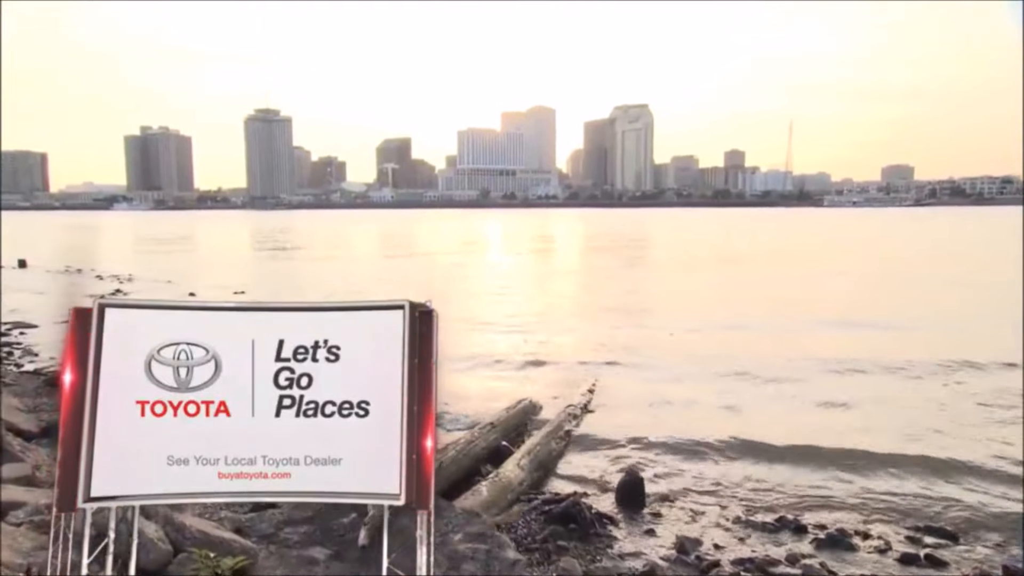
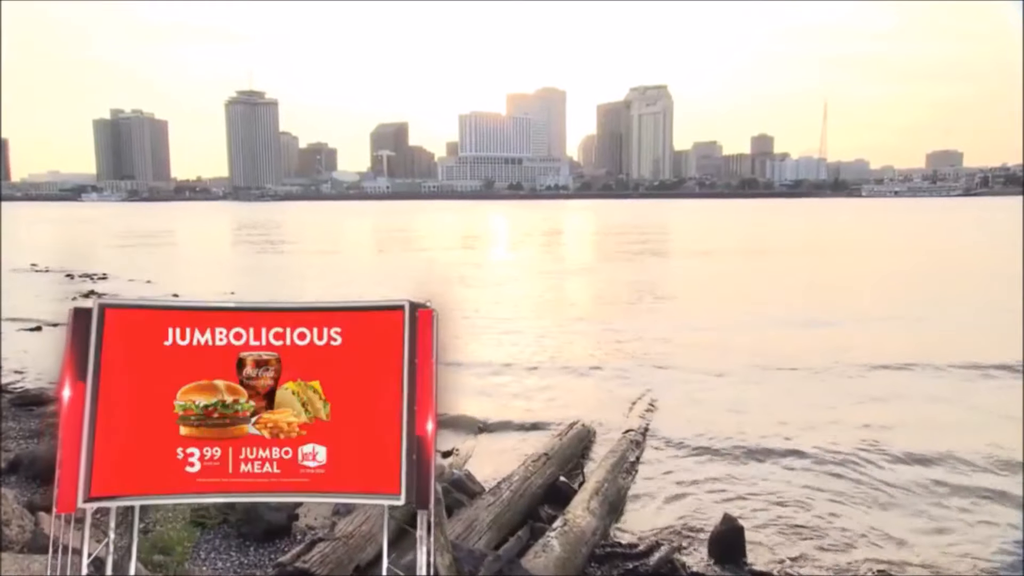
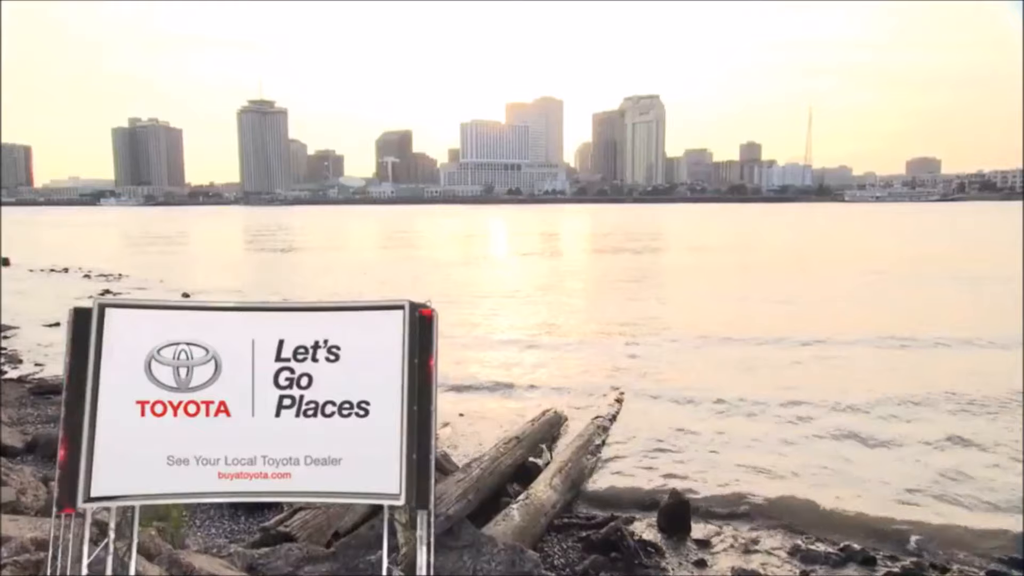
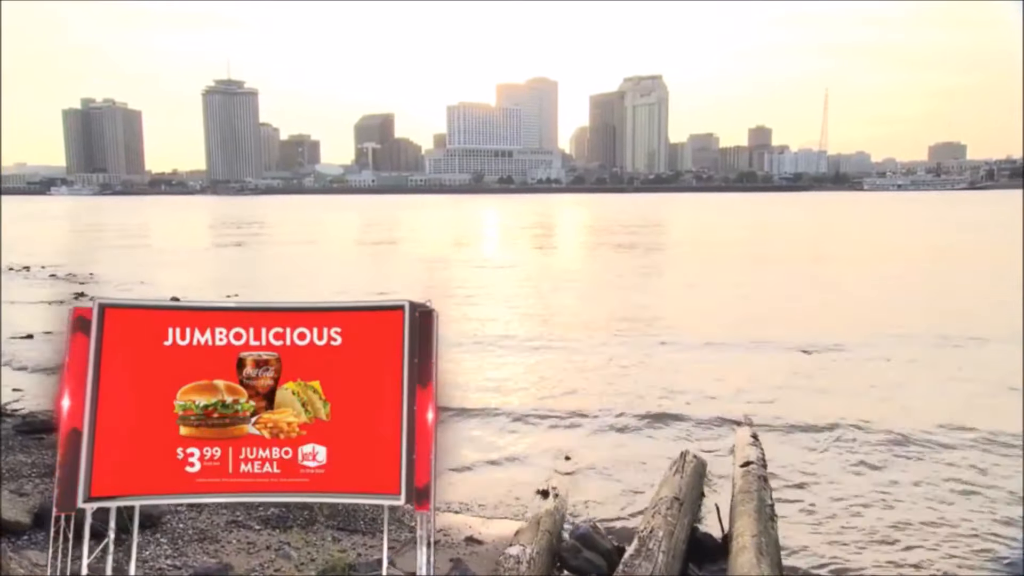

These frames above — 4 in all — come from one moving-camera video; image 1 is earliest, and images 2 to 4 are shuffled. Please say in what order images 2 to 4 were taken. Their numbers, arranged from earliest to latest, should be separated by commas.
3, 2, 4
